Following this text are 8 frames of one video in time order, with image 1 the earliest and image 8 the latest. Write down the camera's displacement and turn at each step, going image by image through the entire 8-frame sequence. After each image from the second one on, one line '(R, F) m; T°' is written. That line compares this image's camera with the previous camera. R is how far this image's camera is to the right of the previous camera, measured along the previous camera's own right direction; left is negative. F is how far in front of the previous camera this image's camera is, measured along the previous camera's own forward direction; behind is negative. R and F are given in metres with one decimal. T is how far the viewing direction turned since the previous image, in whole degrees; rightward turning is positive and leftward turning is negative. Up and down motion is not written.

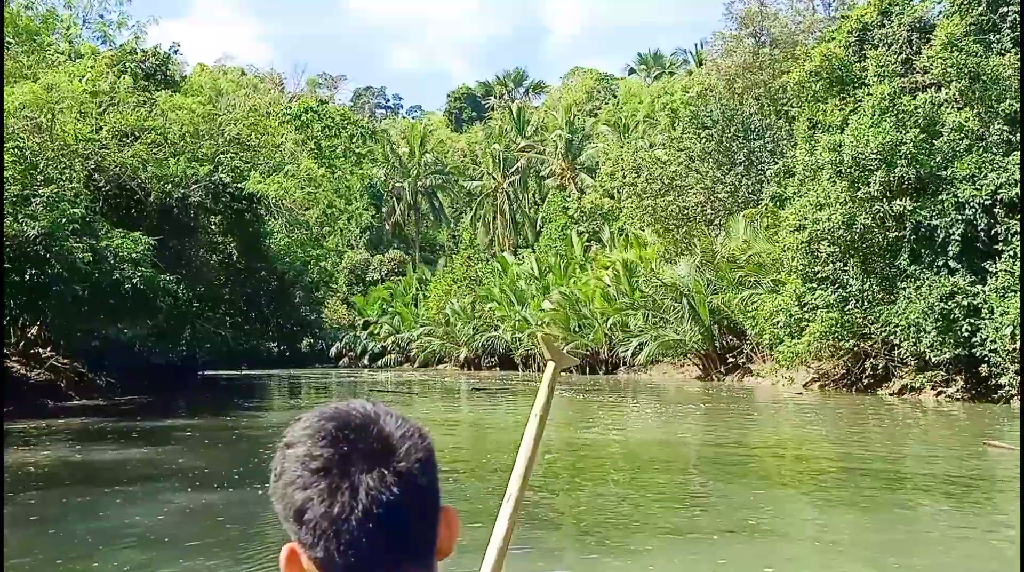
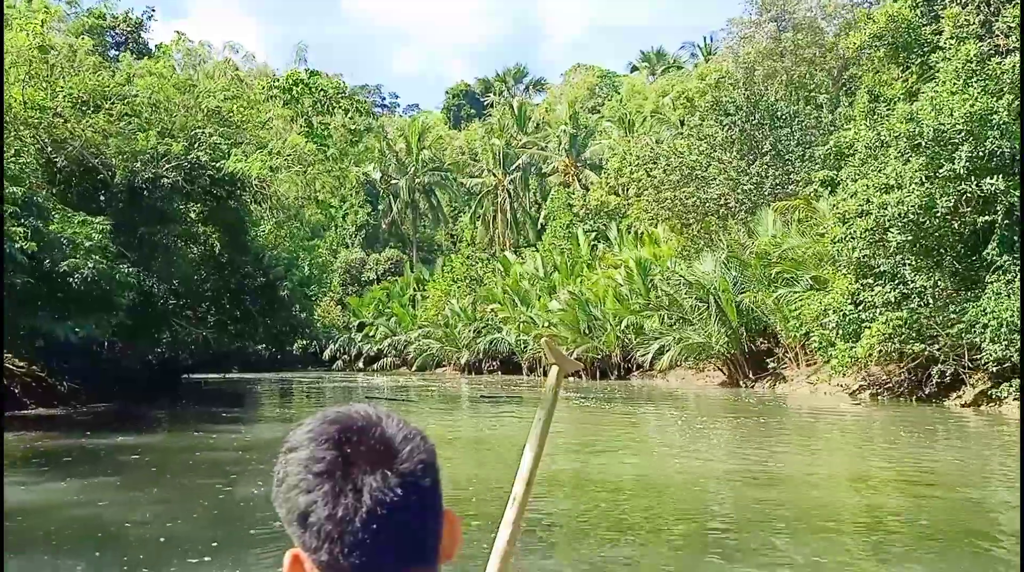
(-0.4, +2.2) m; 0°
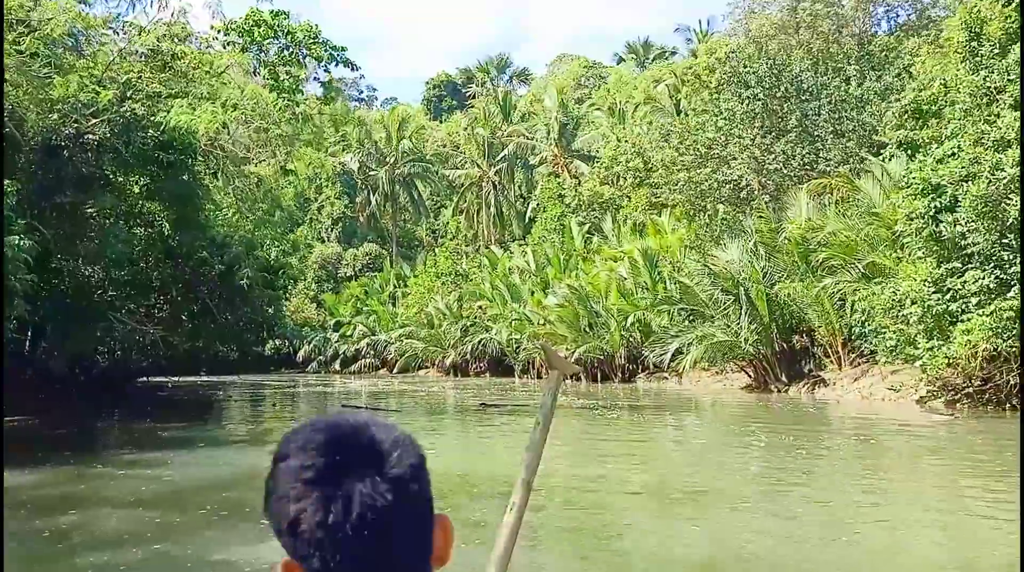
(-0.5, +3.0) m; +2°
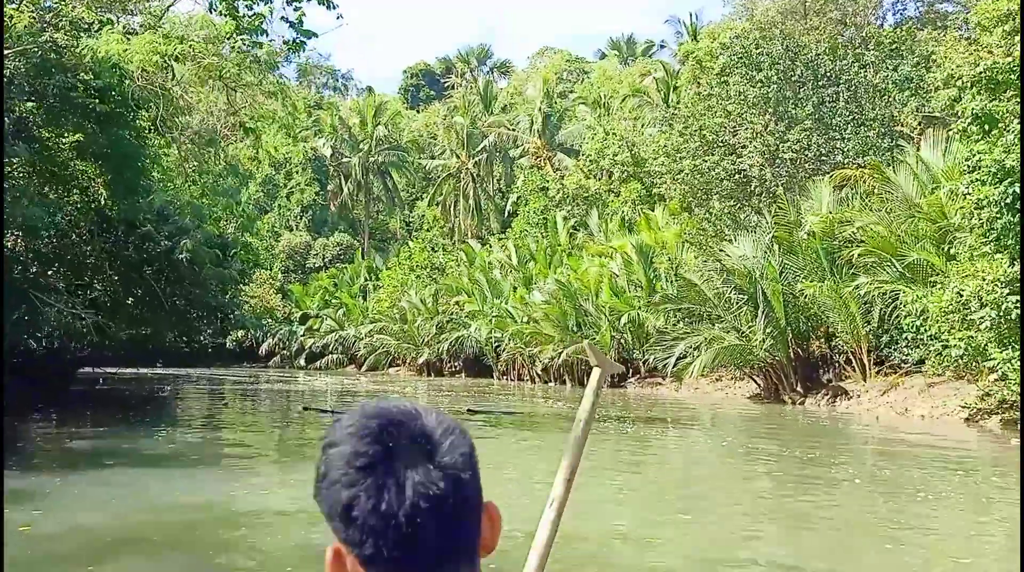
(-0.4, +2.2) m; +2°
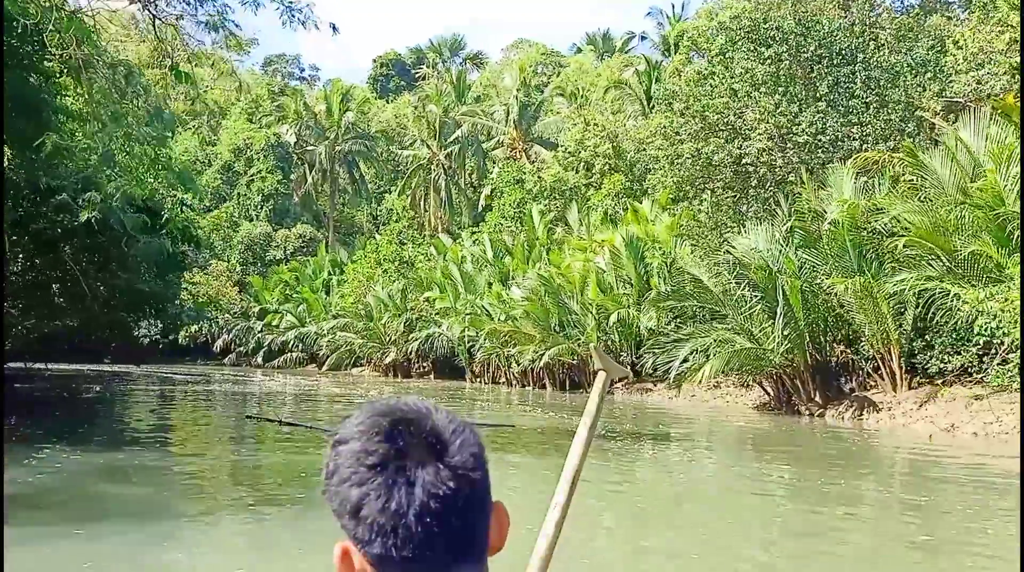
(-0.3, +2.3) m; +2°
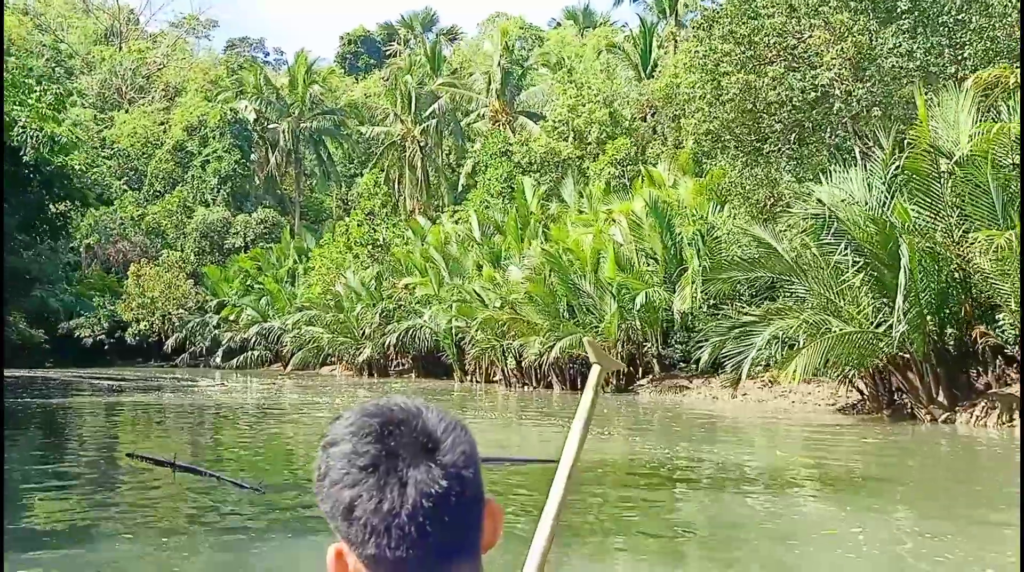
(-0.5, +4.3) m; +2°
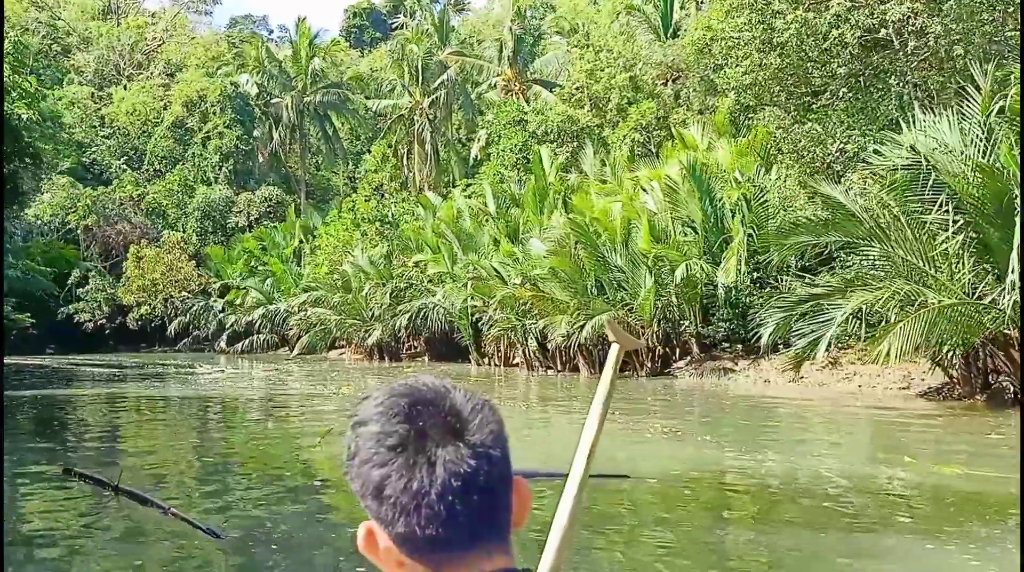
(-0.3, +1.8) m; -1°
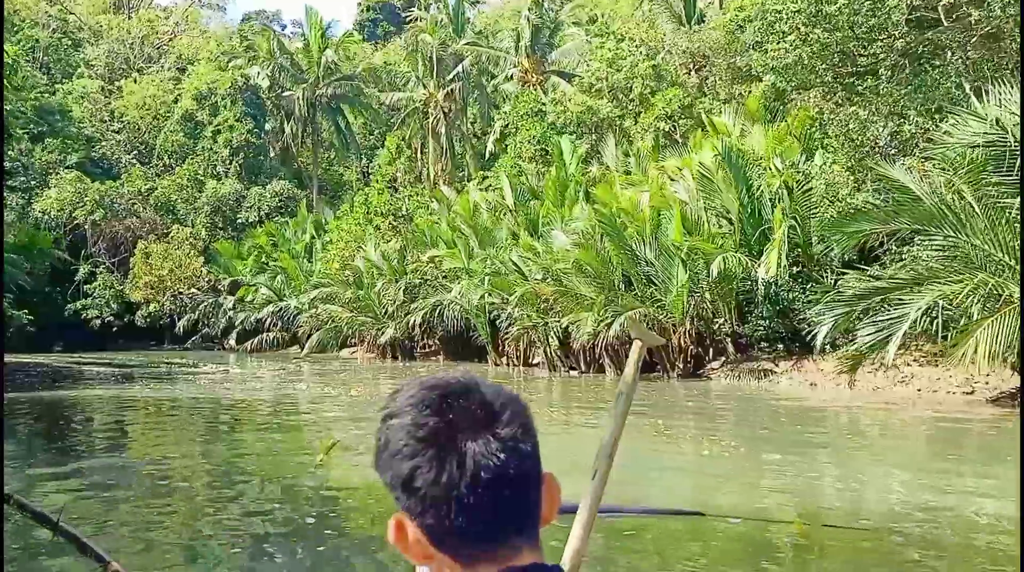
(-0.2, +1.1) m; -1°
